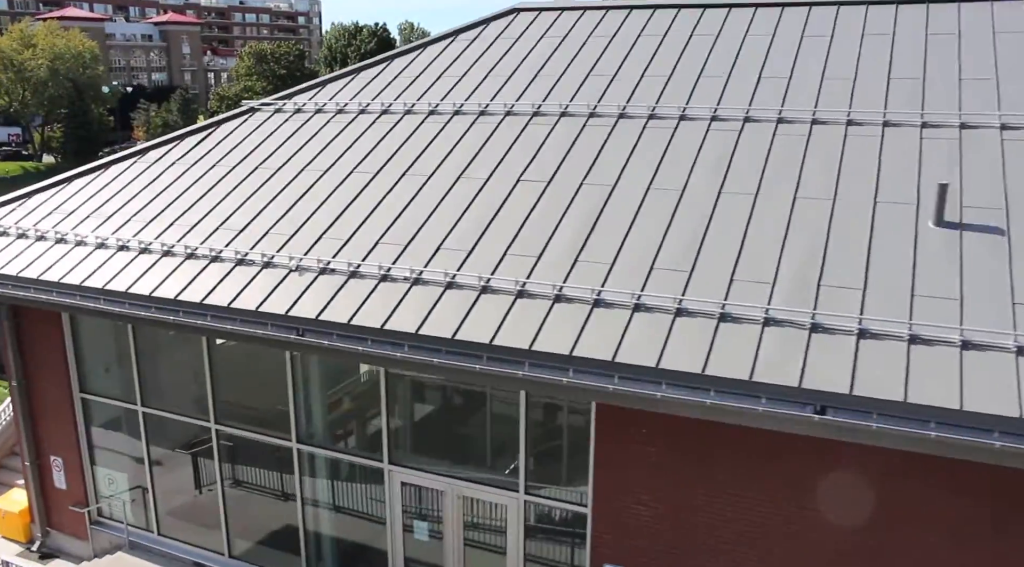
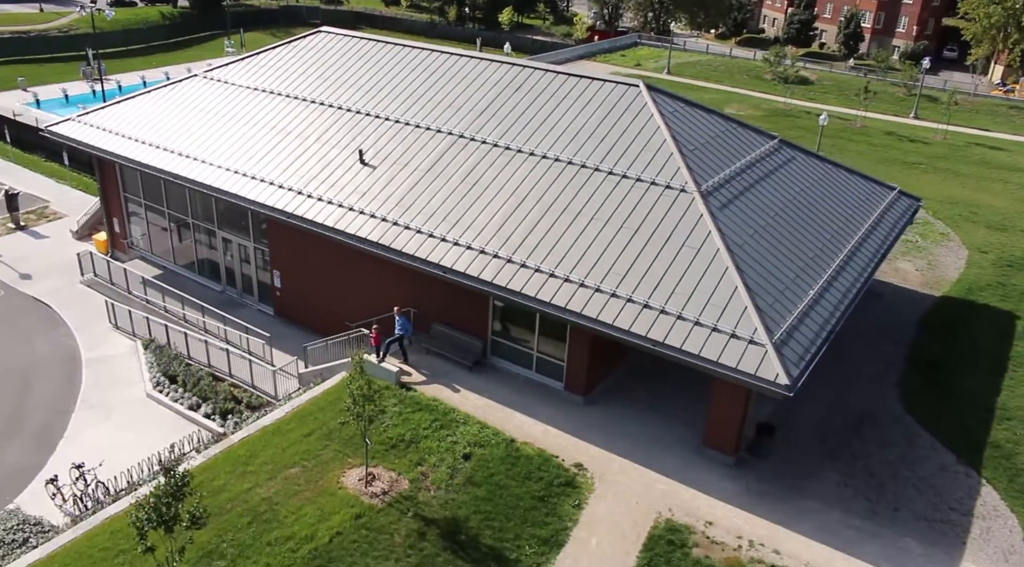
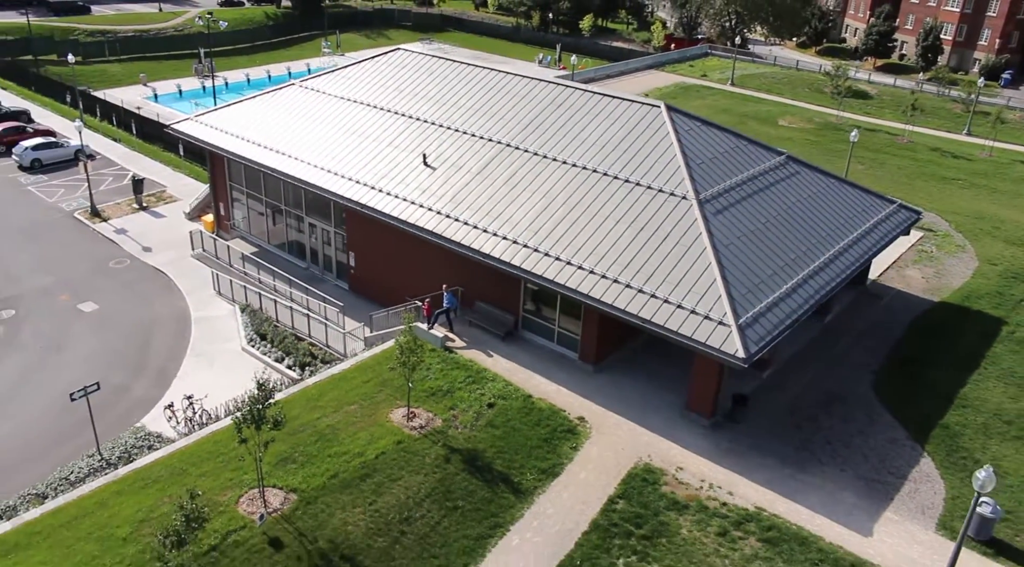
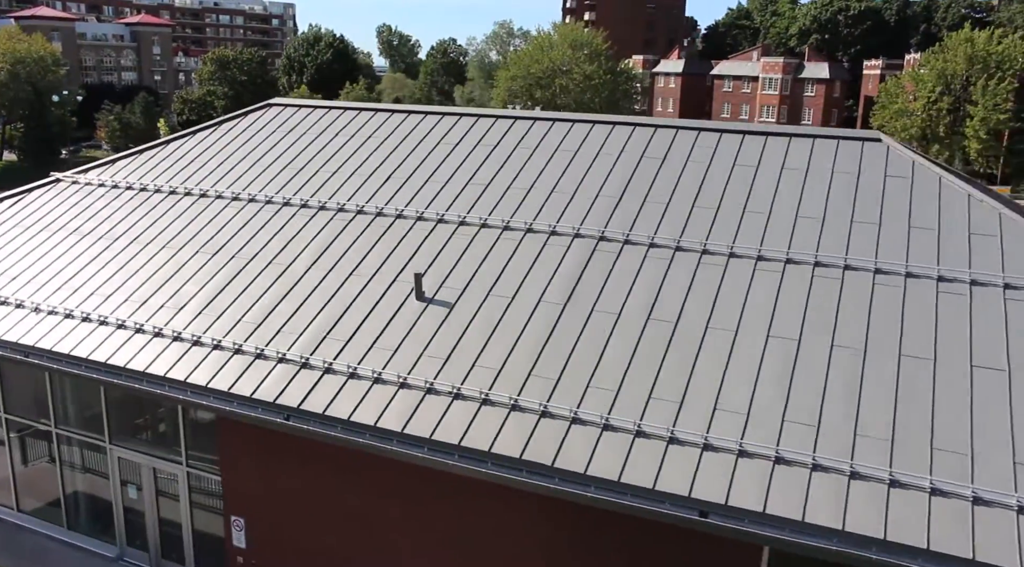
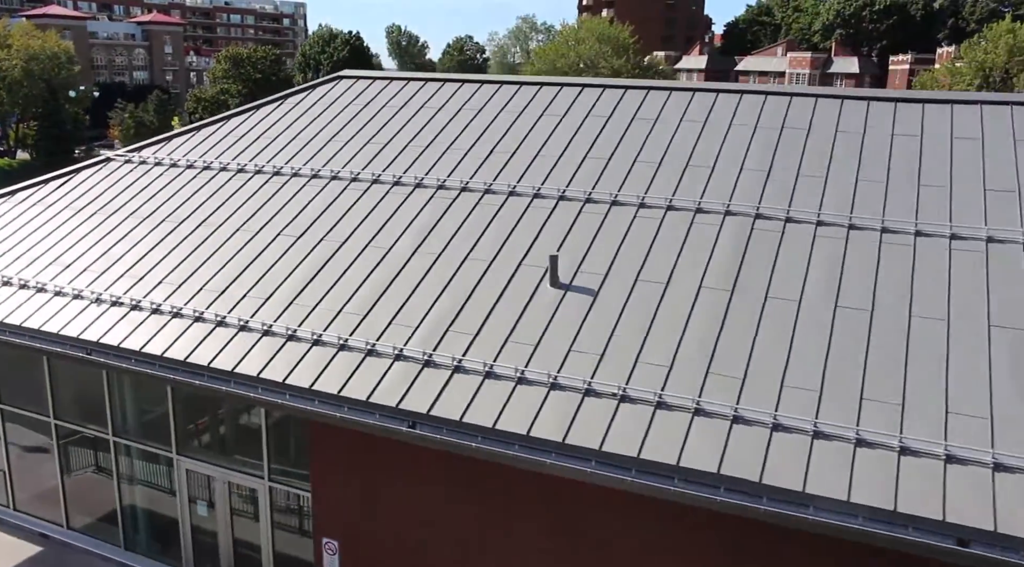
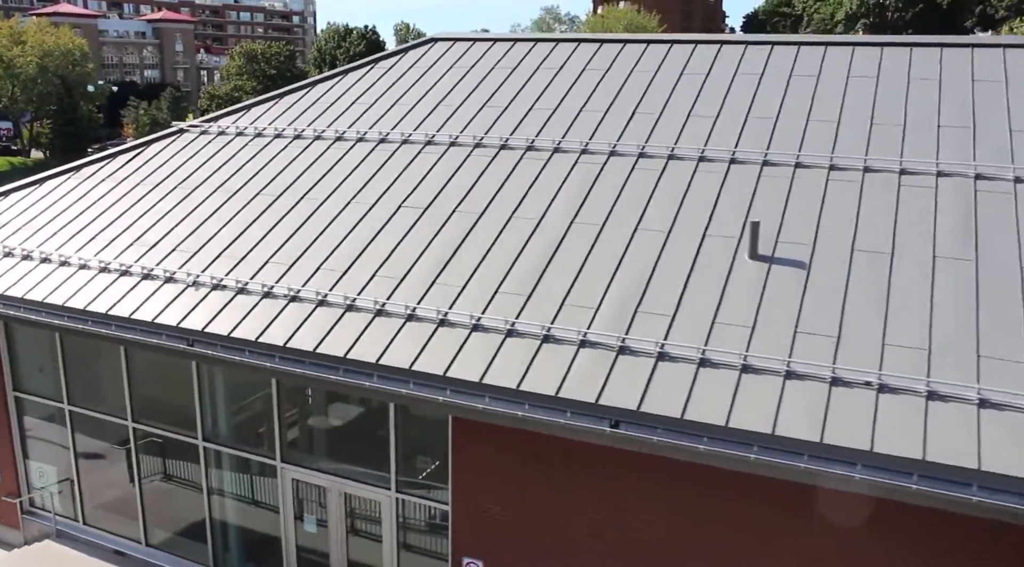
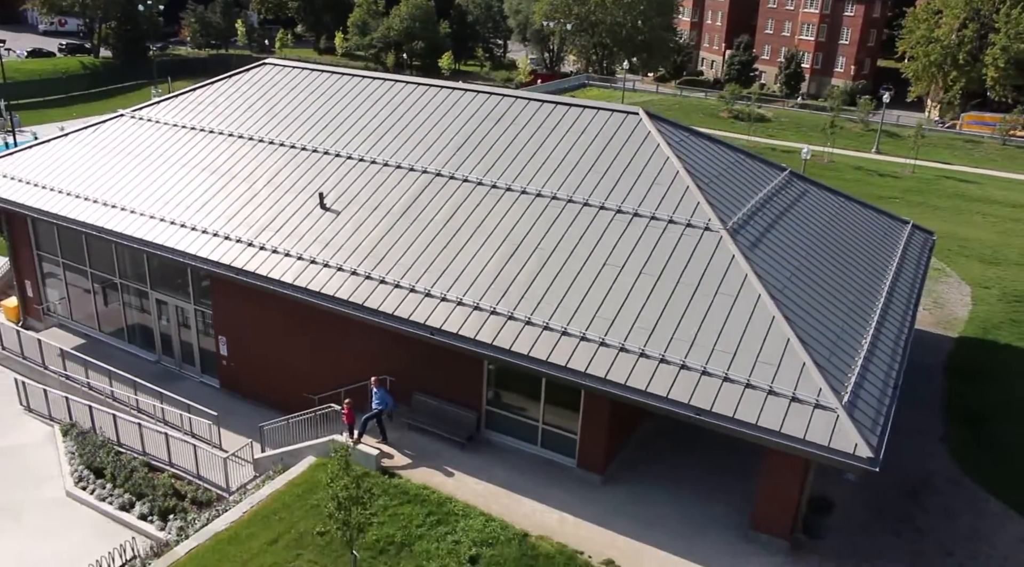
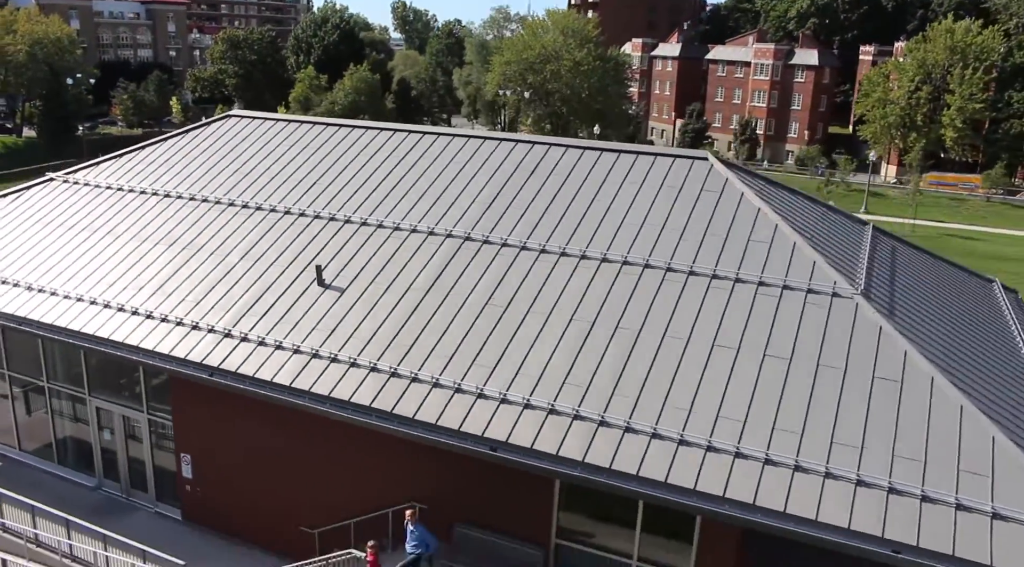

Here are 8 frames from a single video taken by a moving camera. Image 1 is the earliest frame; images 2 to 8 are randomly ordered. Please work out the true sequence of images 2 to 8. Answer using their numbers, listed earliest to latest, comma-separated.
6, 5, 4, 8, 7, 2, 3
